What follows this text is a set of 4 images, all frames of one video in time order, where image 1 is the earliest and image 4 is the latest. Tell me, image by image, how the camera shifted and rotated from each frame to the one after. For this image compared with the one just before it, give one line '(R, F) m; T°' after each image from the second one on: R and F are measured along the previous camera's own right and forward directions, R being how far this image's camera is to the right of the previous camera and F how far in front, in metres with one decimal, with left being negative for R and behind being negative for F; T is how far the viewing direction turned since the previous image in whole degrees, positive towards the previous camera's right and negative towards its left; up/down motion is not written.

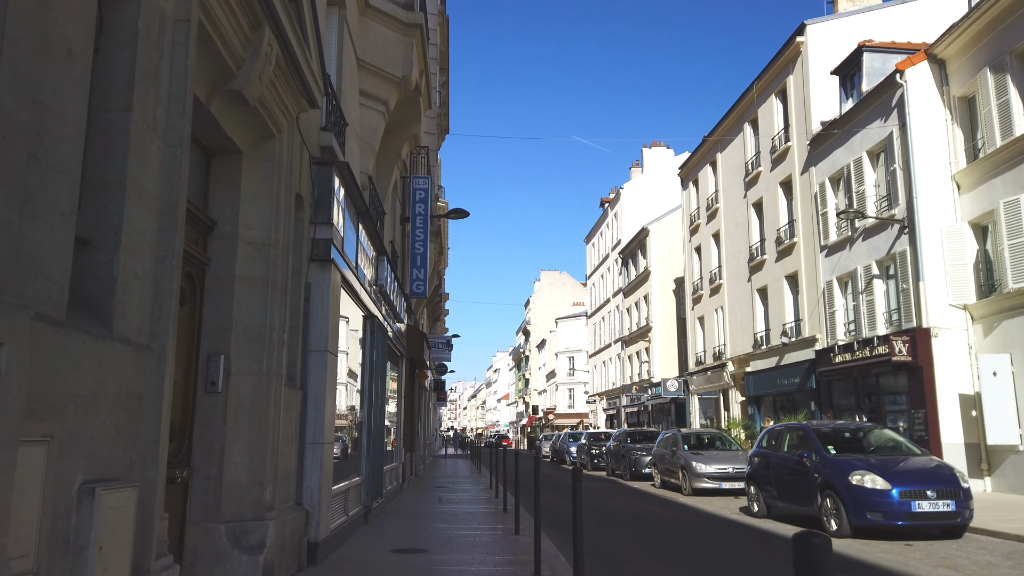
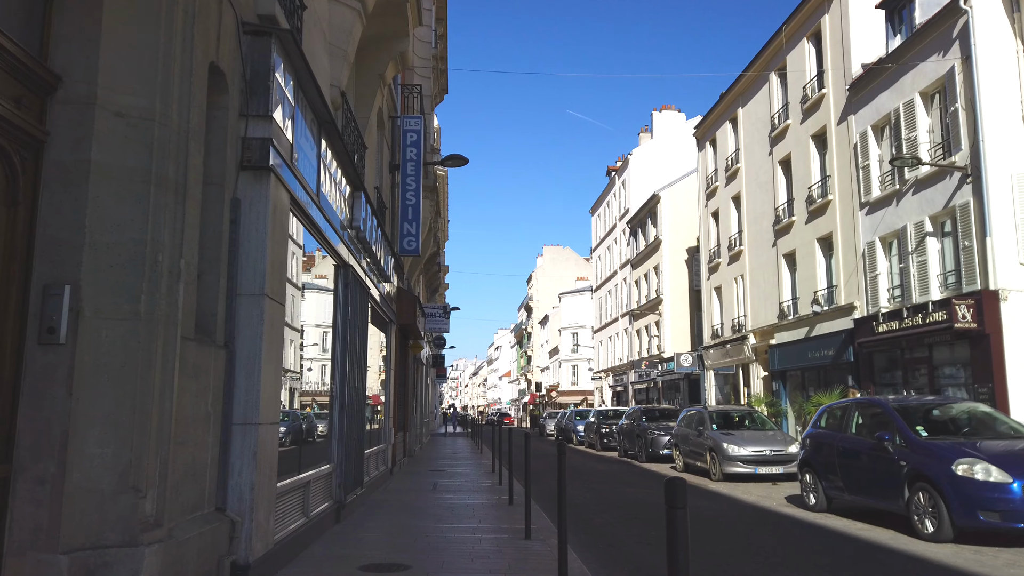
(-0.1, +2.3) m; 0°
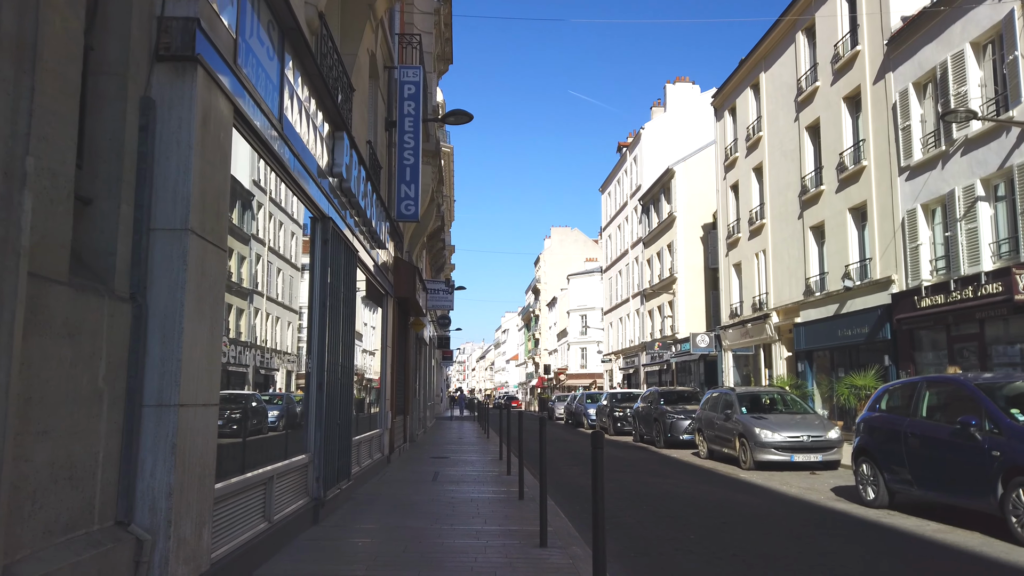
(0.0, +1.5) m; -1°
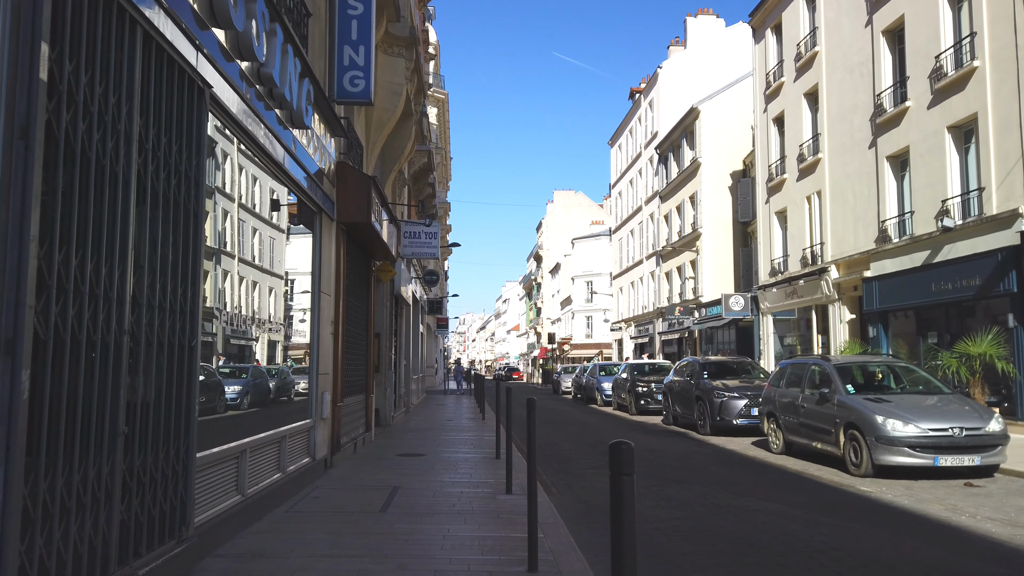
(0.0, +4.7) m; 0°
